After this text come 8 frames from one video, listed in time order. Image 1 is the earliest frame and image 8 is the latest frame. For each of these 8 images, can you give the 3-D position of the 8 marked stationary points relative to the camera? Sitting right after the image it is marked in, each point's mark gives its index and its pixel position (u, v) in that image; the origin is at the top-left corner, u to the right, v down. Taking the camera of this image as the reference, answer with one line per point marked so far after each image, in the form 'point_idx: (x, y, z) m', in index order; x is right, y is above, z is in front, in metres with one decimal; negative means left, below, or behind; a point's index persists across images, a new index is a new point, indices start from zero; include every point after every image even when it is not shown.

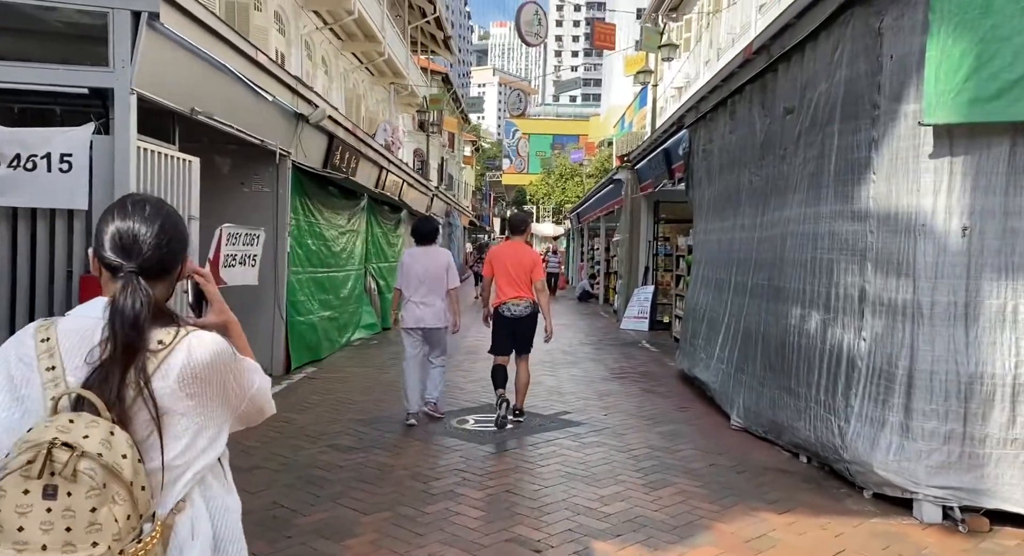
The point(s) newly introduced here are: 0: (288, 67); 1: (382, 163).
0: (-5.5, +5.1, +19.8) m
1: (-2.2, +2.0, +13.7) m
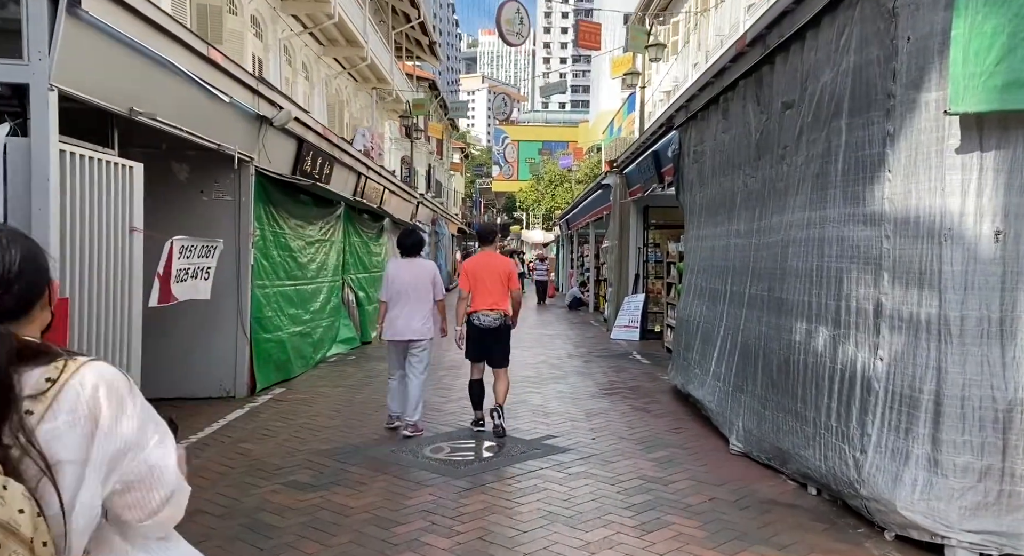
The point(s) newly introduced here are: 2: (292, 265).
0: (-5.8, +4.9, +19.2) m
1: (-2.5, +1.8, +13.2) m
2: (-2.7, +0.1, +9.2) m
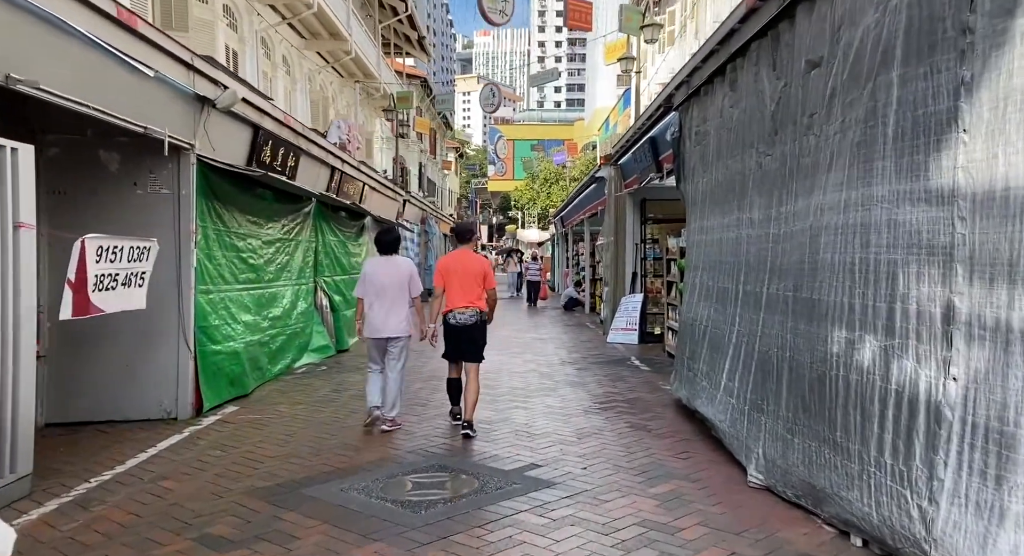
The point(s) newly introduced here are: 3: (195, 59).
0: (-6.1, +4.8, +18.2) m
1: (-2.7, +1.7, +12.2) m
2: (-2.9, +0.1, +8.3) m
3: (-2.6, +1.8, +6.6) m
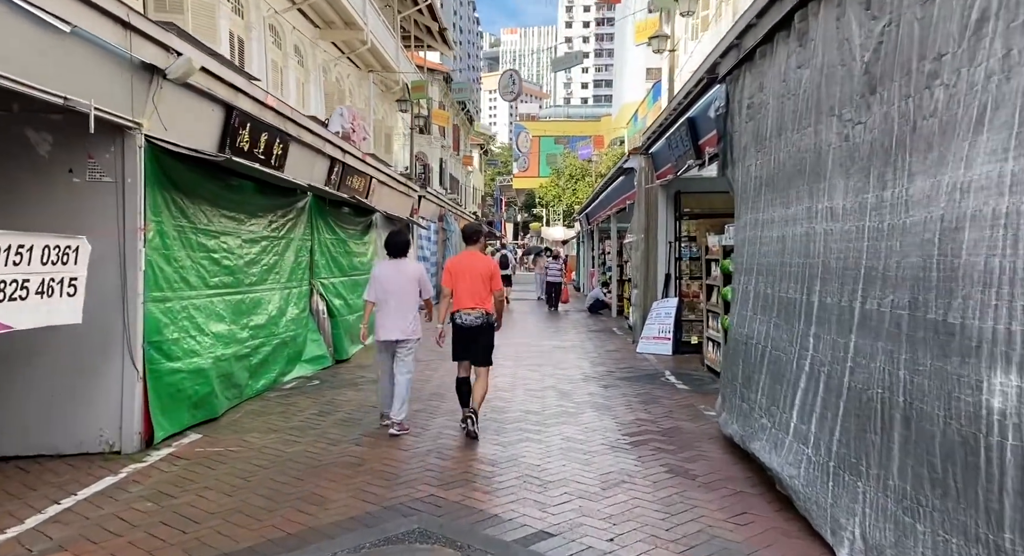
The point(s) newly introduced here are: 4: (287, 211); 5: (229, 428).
0: (-5.7, +4.8, +17.2) m
1: (-2.4, +1.7, +11.0) m
2: (-2.7, +0.1, +7.1) m
3: (-2.5, +1.7, +5.4) m
4: (-2.7, +0.8, +9.7) m
5: (-2.4, -1.3, +6.8) m
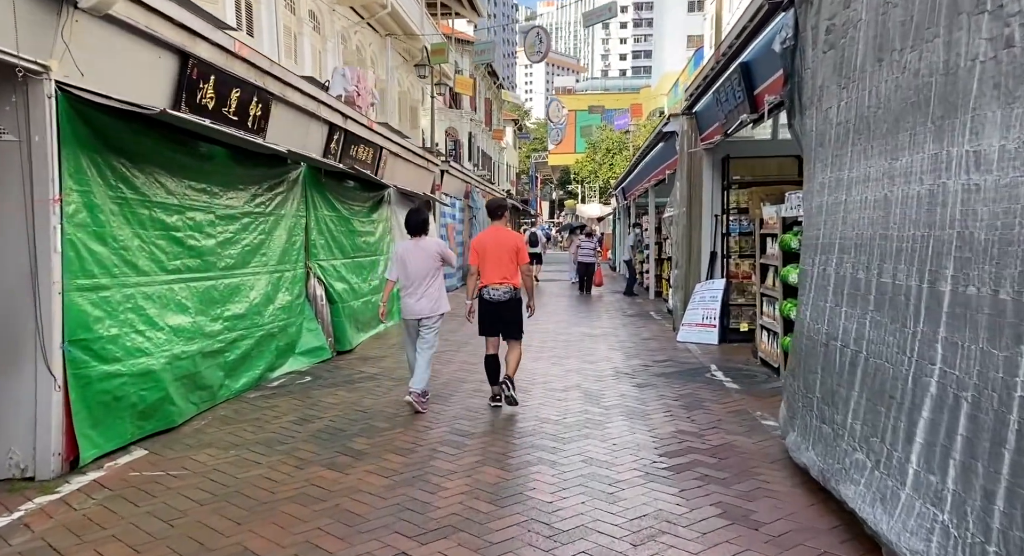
0: (-5.1, +5.1, +16.0) m
1: (-2.2, +1.9, +9.8) m
2: (-2.6, +0.2, +5.9) m
3: (-2.5, +1.8, +4.2) m
4: (-2.5, +1.0, +8.5) m
5: (-2.3, -1.1, +5.6) m
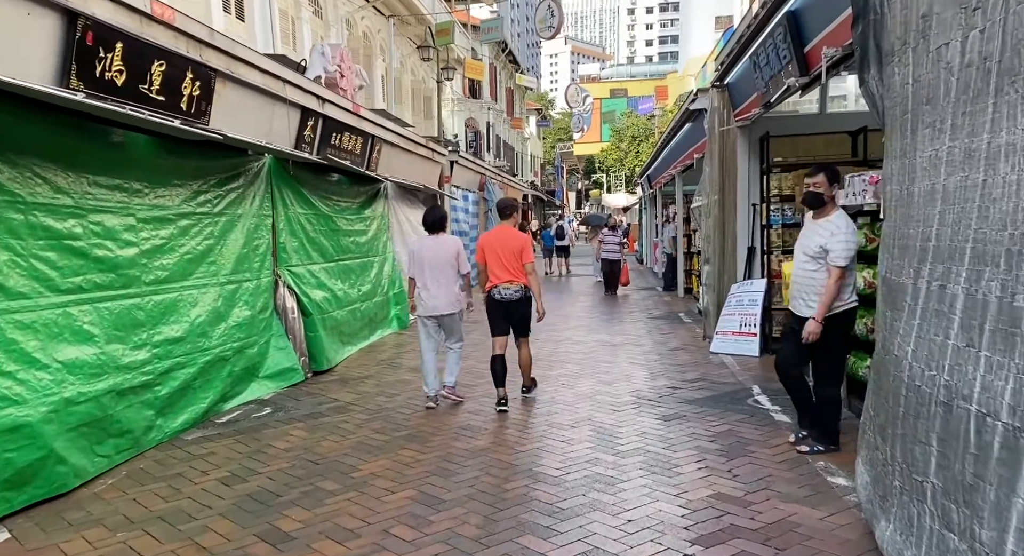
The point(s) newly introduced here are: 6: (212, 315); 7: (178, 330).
0: (-5.0, +5.1, +14.7) m
1: (-2.2, +1.8, +8.4) m
2: (-2.8, +0.1, +4.6) m
3: (-2.7, +1.7, +2.8) m
4: (-2.5, +0.9, +7.2) m
5: (-2.4, -1.3, +4.3) m
6: (-2.5, -0.3, +6.7) m
7: (-2.5, -0.4, +6.2) m
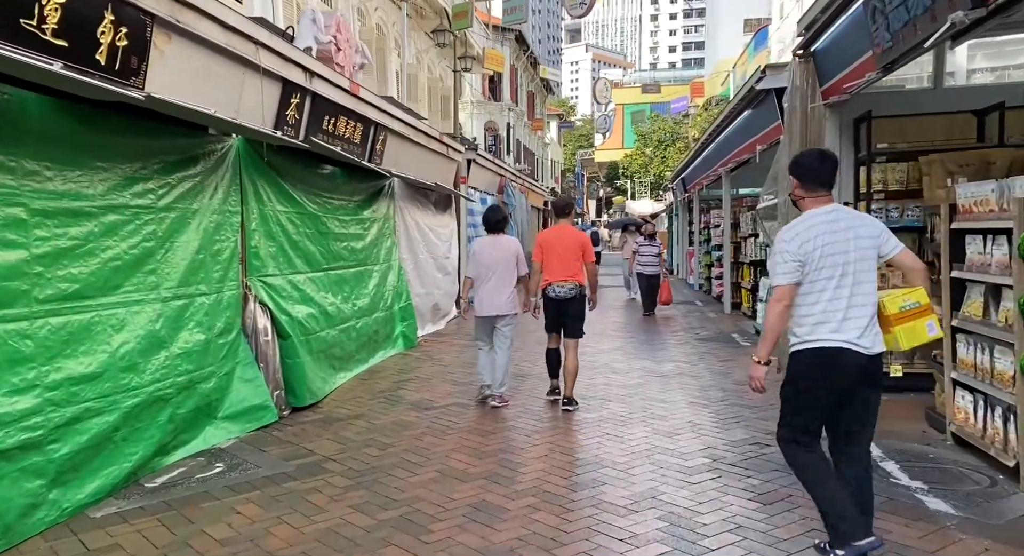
0: (-4.5, +4.9, +13.2) m
1: (-1.9, +1.7, +6.8) m
2: (-2.6, 0.0, +3.0) m
3: (-2.6, +1.6, +1.2) m
4: (-2.3, +0.8, +5.6) m
5: (-2.2, -1.3, +2.7) m
6: (-2.3, -0.4, +5.0) m
7: (-2.4, -0.5, +4.5) m
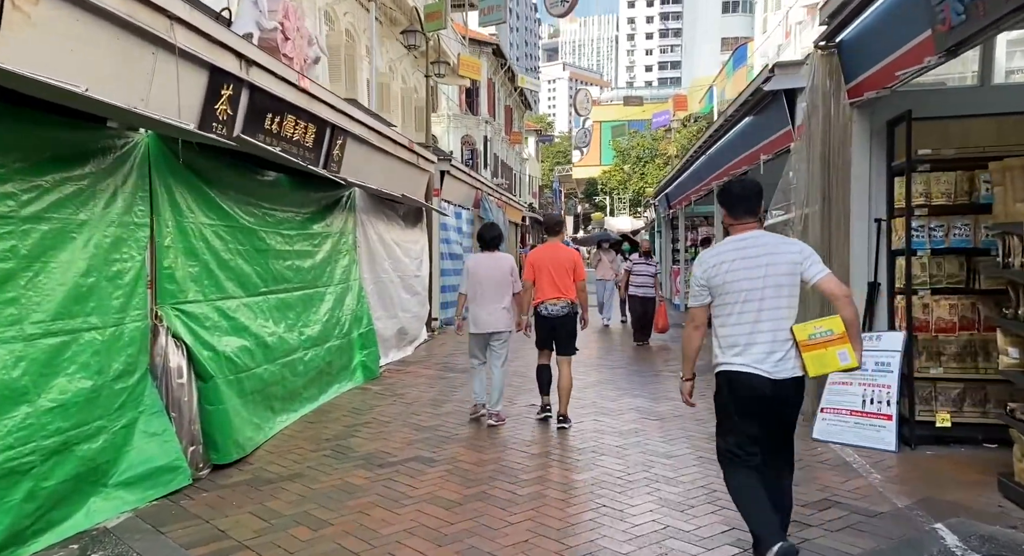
0: (-4.9, +4.6, +12.0) m
1: (-2.1, +1.5, +5.6) m
2: (-2.7, -0.1, +1.7) m
3: (-2.6, +1.5, 0.0) m
4: (-2.4, +0.6, +4.4) m
5: (-2.3, -1.4, +1.4) m
6: (-2.4, -0.6, +3.8) m
7: (-2.5, -0.6, +3.3) m
